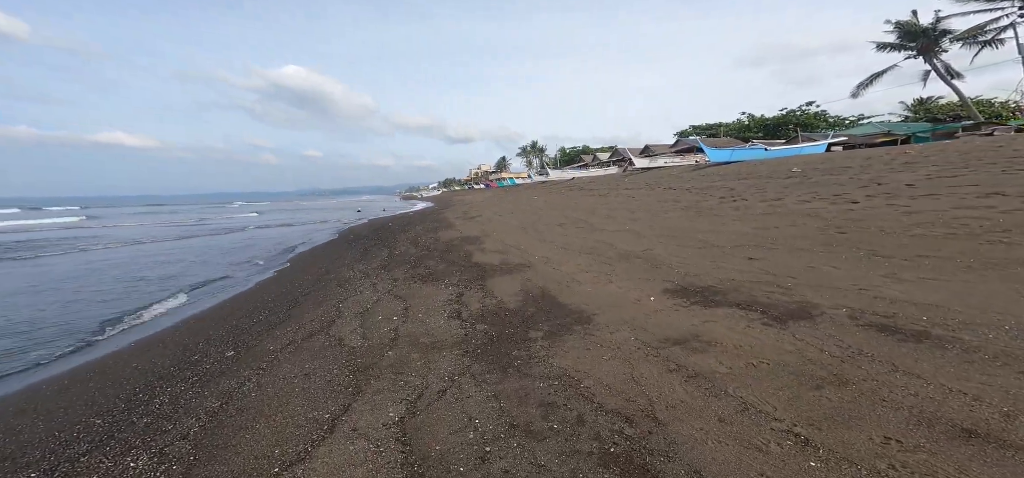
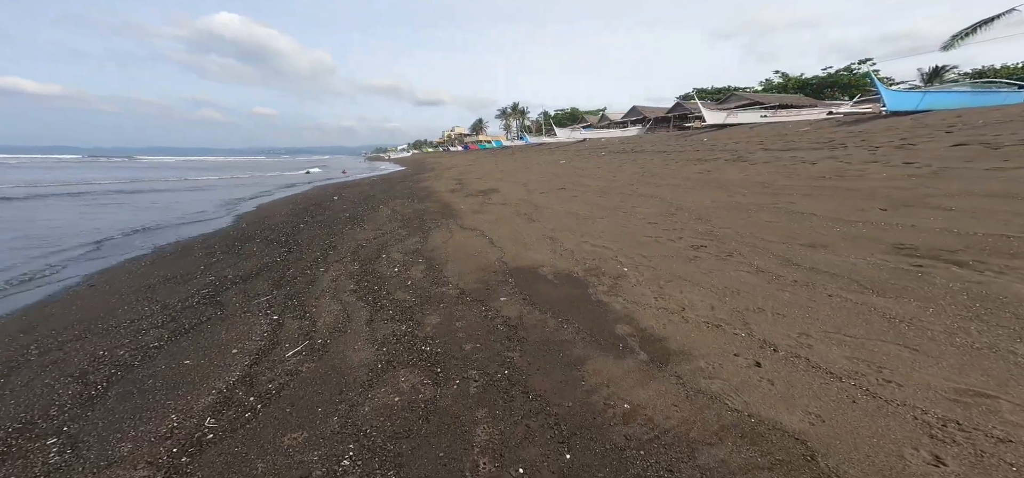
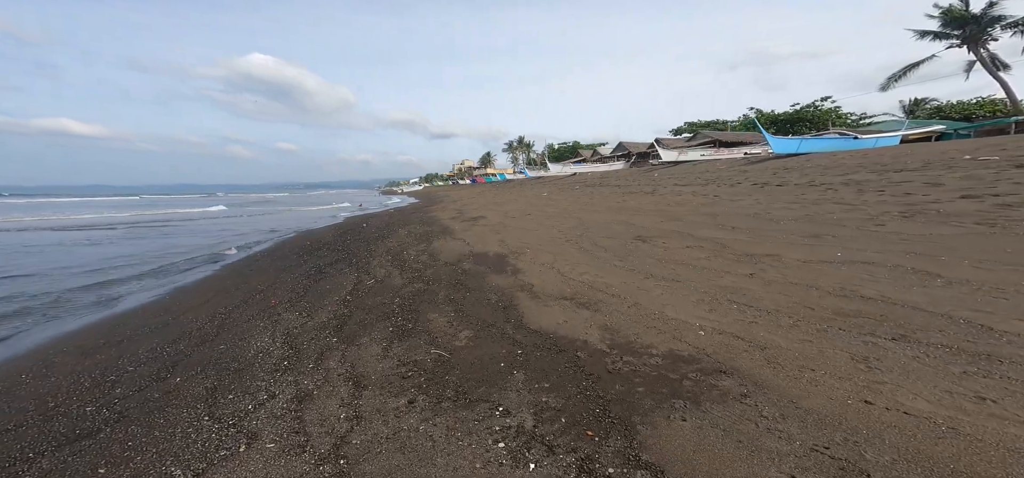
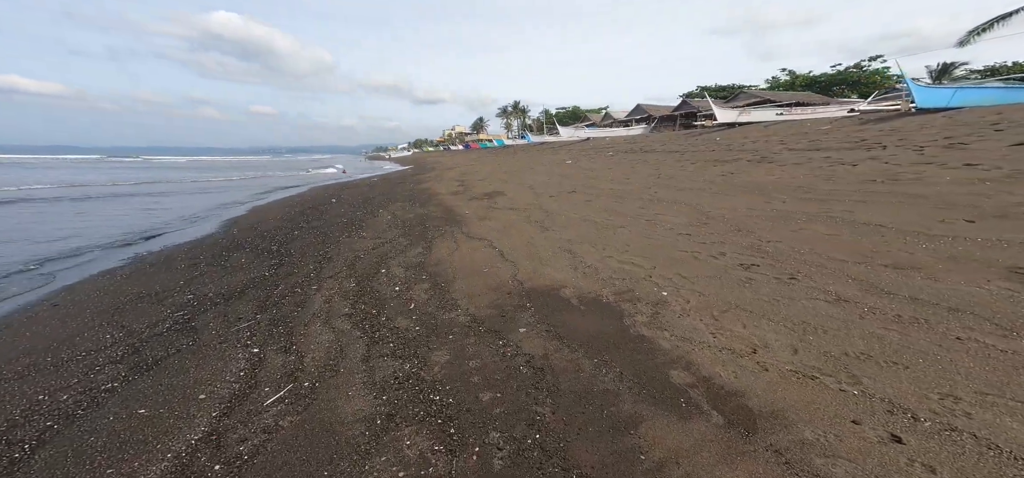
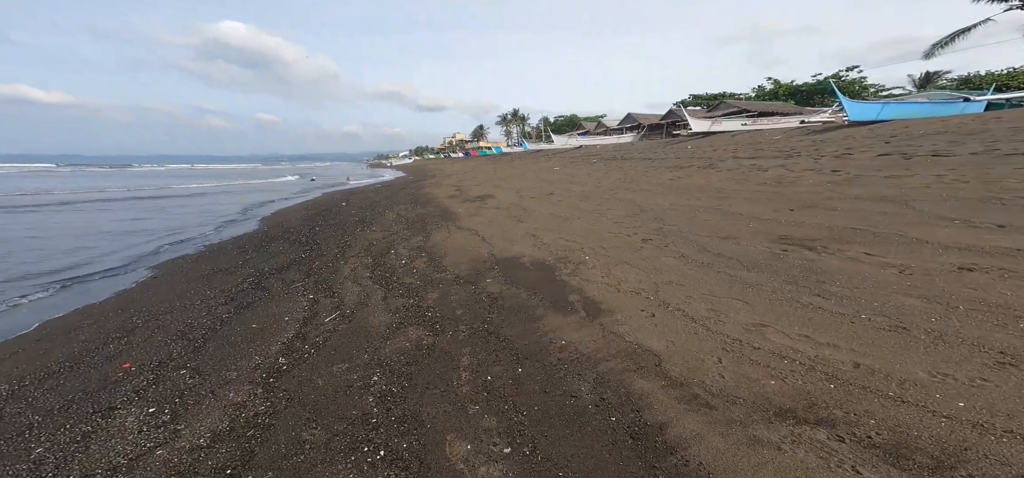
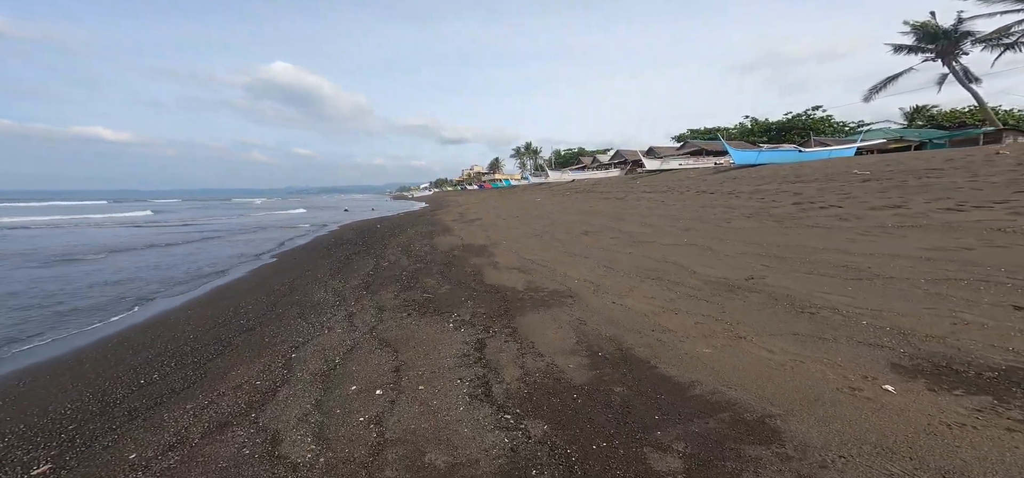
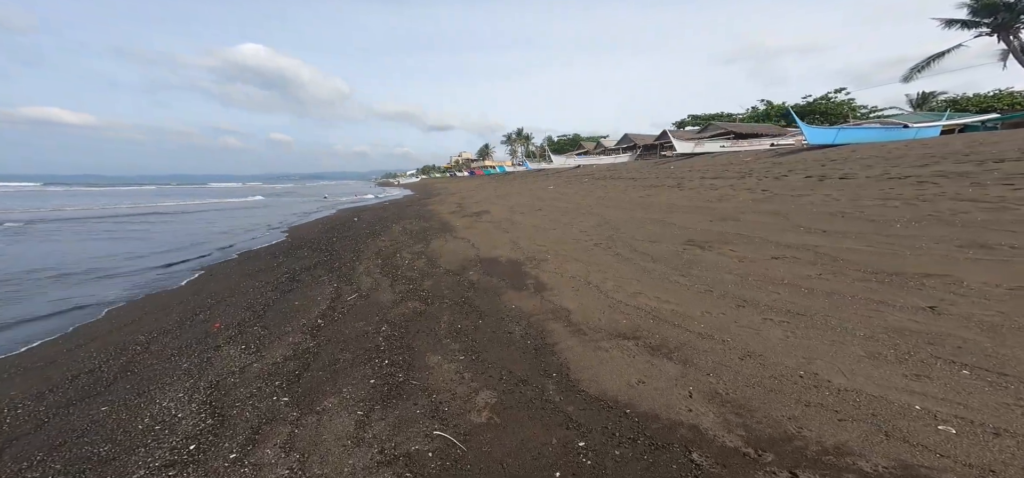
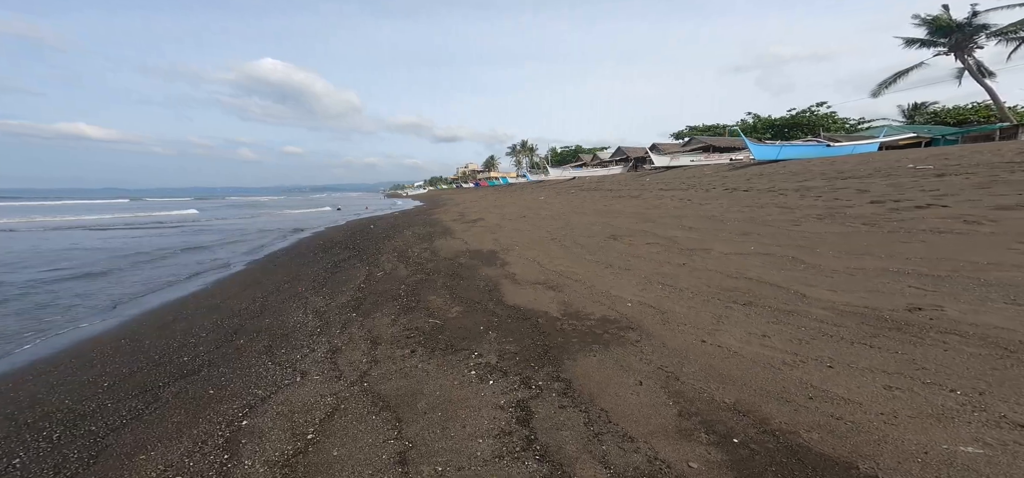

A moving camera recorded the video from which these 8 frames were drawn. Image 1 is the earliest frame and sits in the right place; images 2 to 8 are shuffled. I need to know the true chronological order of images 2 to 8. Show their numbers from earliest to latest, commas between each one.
6, 8, 3, 7, 5, 2, 4
